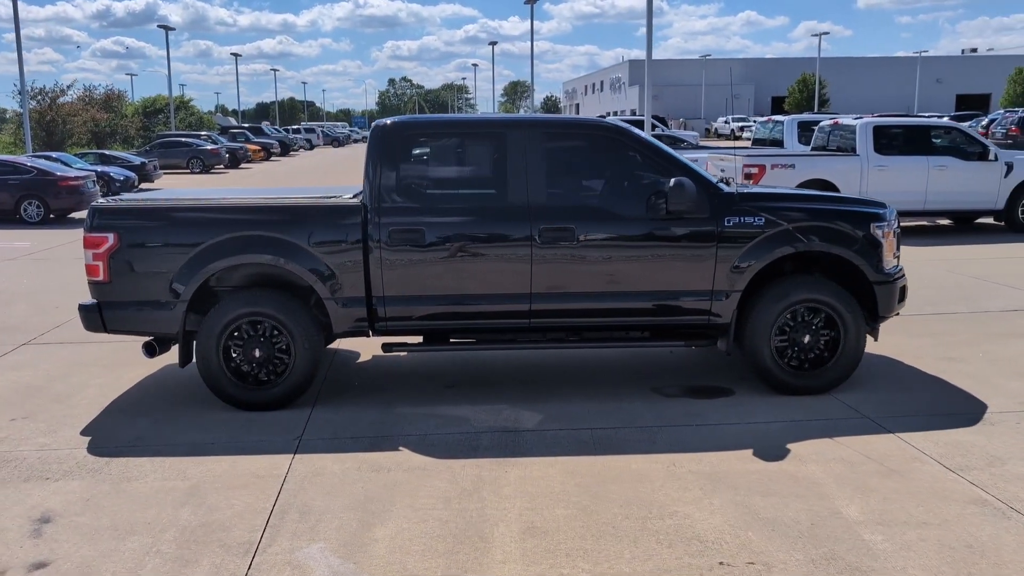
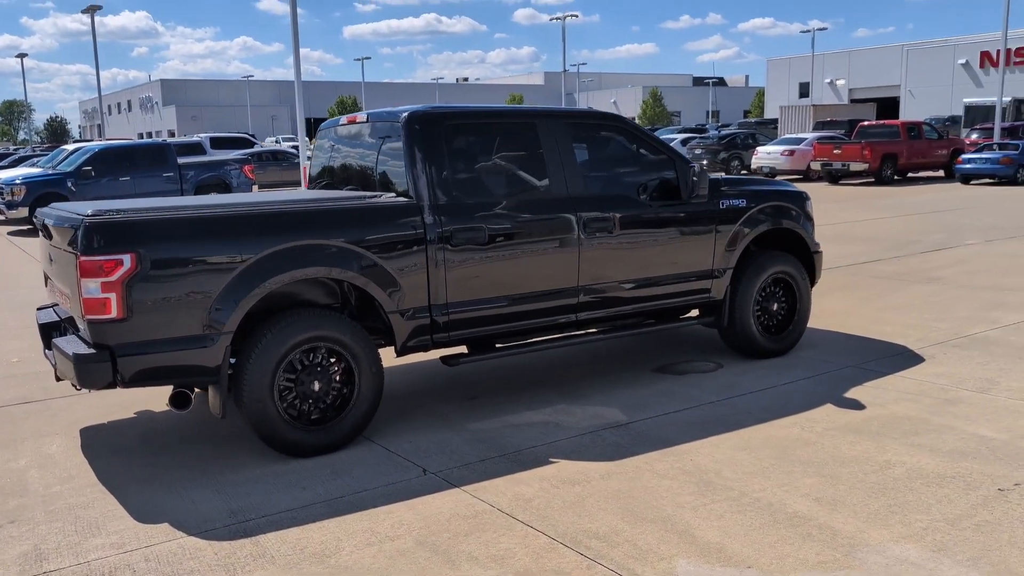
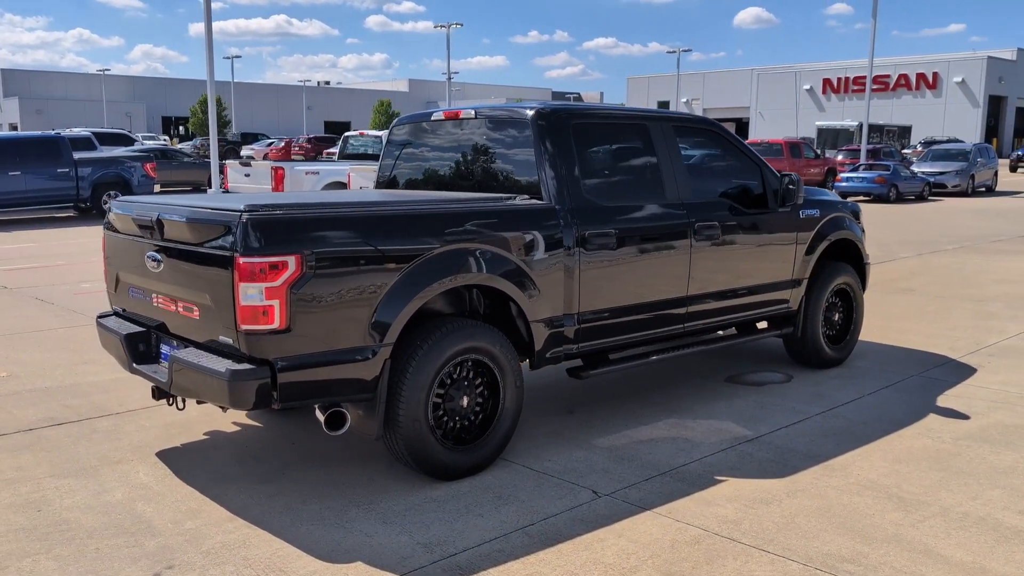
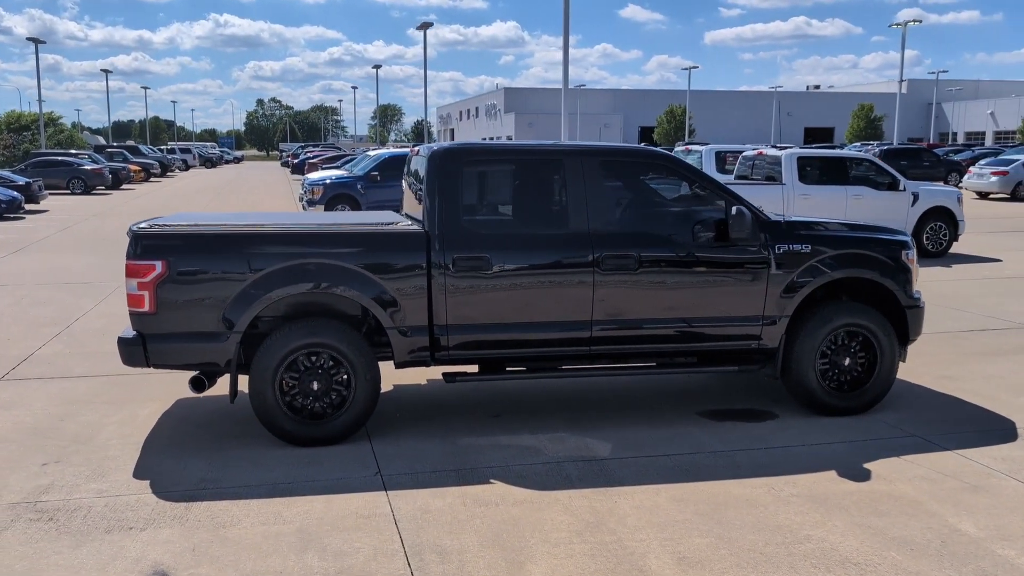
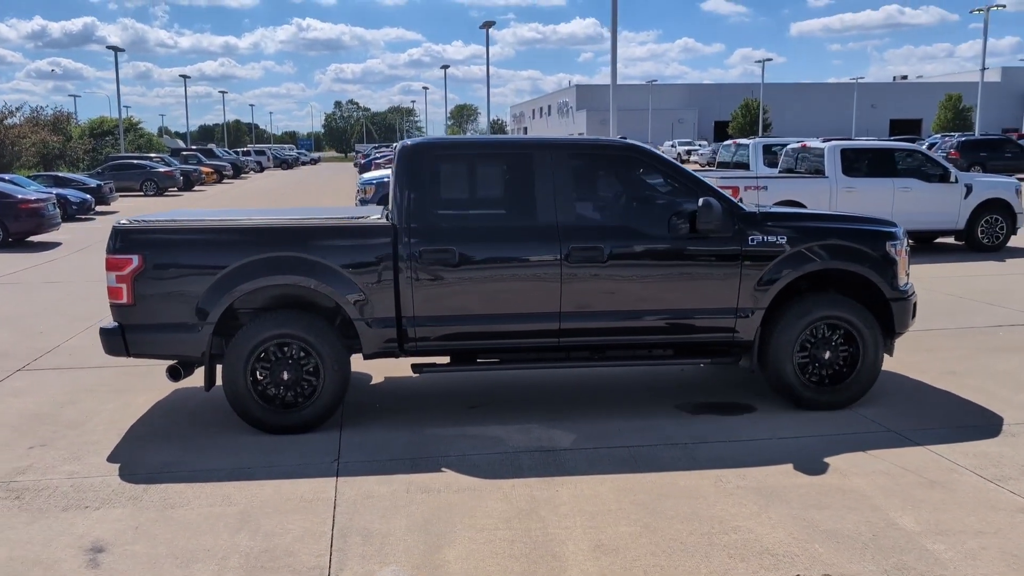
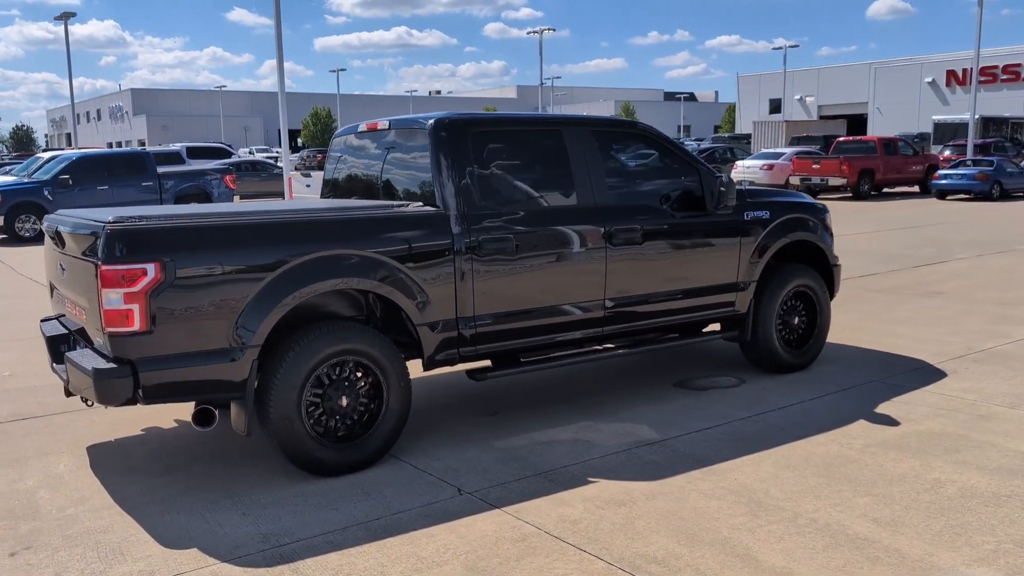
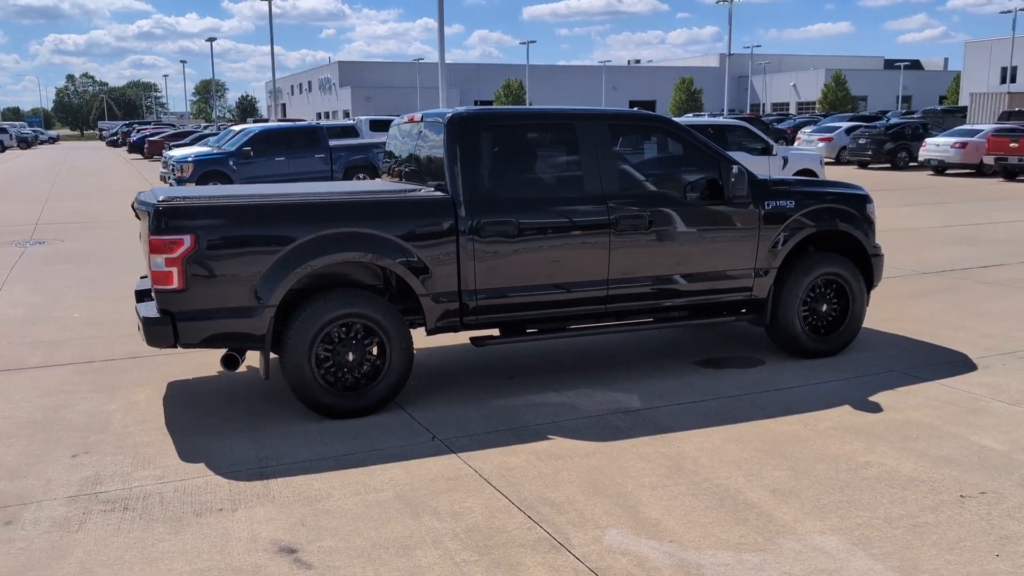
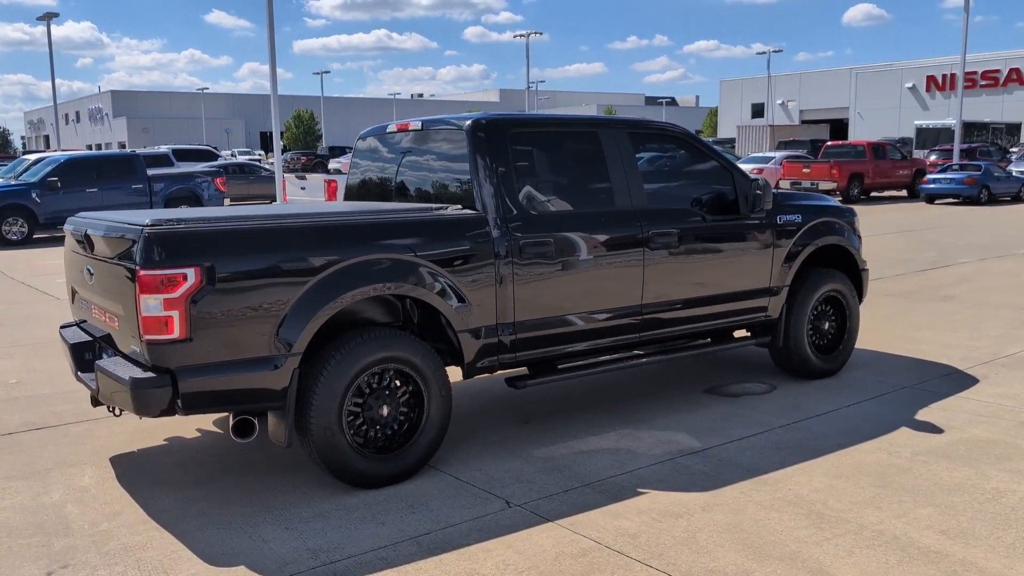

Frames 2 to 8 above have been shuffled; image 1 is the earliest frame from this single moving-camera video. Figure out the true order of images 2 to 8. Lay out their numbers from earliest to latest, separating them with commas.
5, 4, 7, 2, 6, 8, 3
